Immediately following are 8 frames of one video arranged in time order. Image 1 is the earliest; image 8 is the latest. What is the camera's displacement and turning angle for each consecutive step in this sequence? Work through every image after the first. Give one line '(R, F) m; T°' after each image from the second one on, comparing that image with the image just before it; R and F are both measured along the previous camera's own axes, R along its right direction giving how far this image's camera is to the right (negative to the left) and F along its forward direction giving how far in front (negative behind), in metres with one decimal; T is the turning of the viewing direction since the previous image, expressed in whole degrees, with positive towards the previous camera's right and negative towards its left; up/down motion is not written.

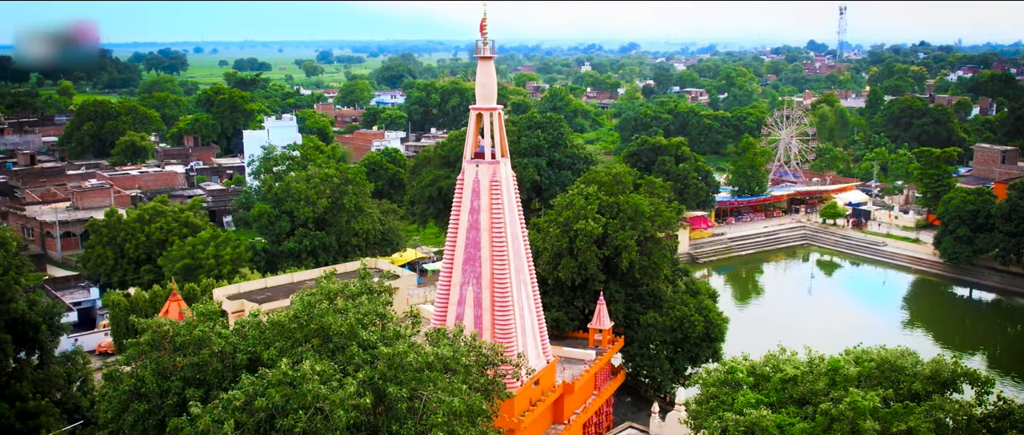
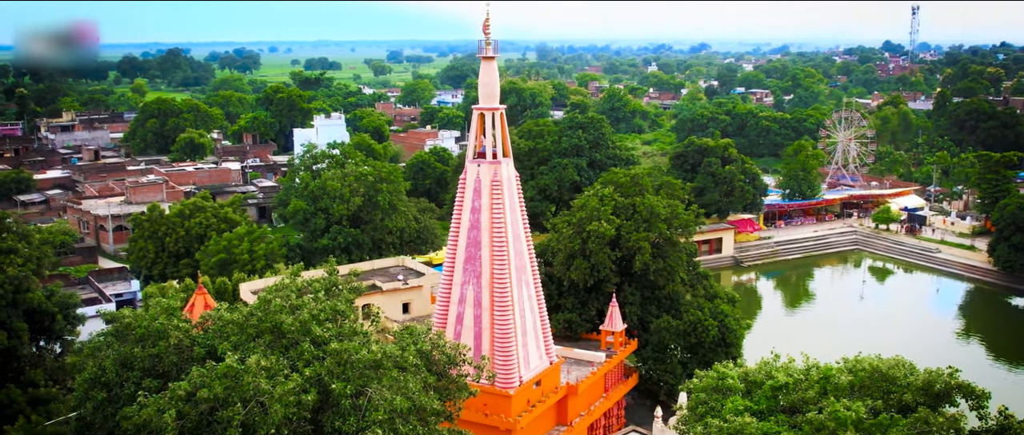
(+0.8, +0.1) m; -4°
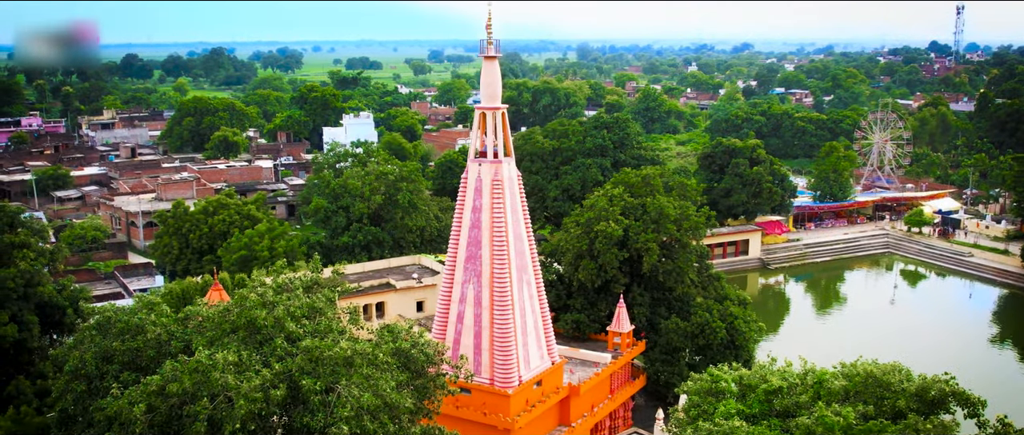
(+0.5, 0.0) m; -2°
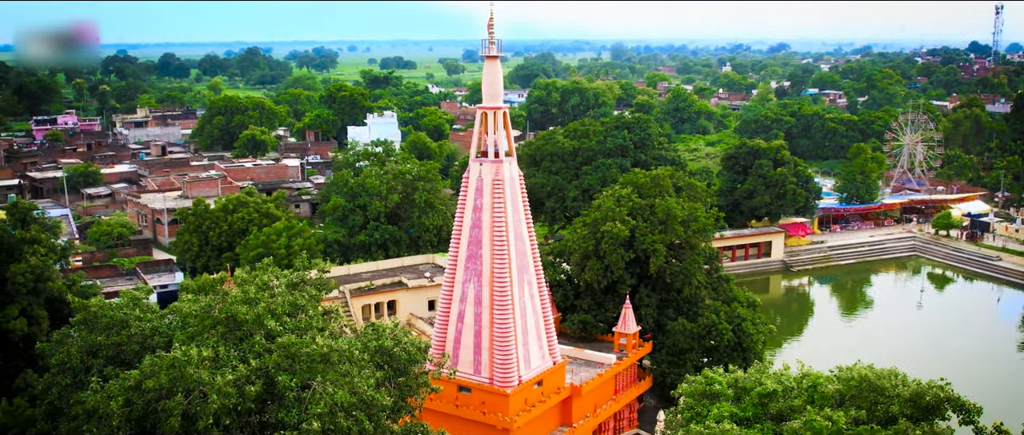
(+0.4, 0.0) m; -2°
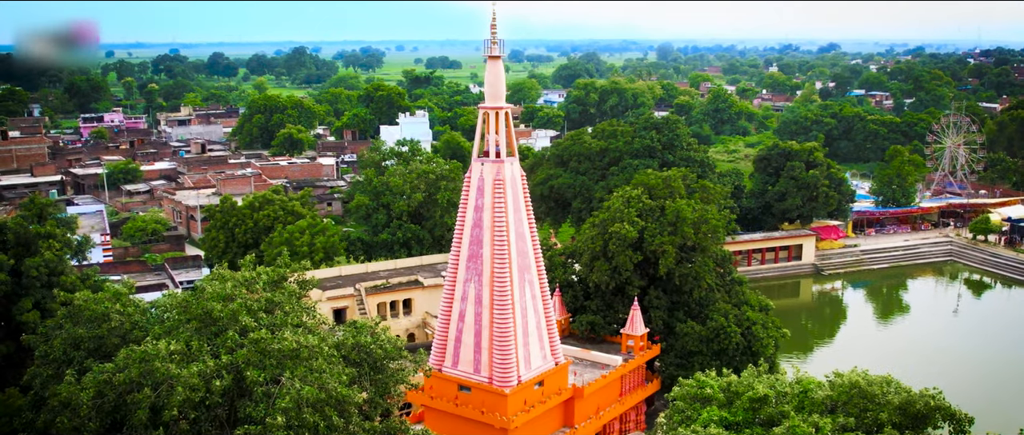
(+0.5, 0.0) m; -3°
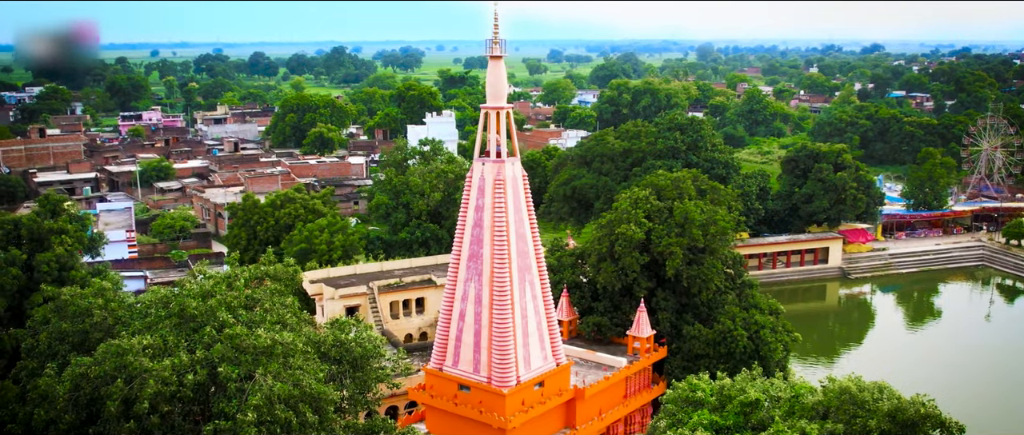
(+0.5, 0.0) m; -2°
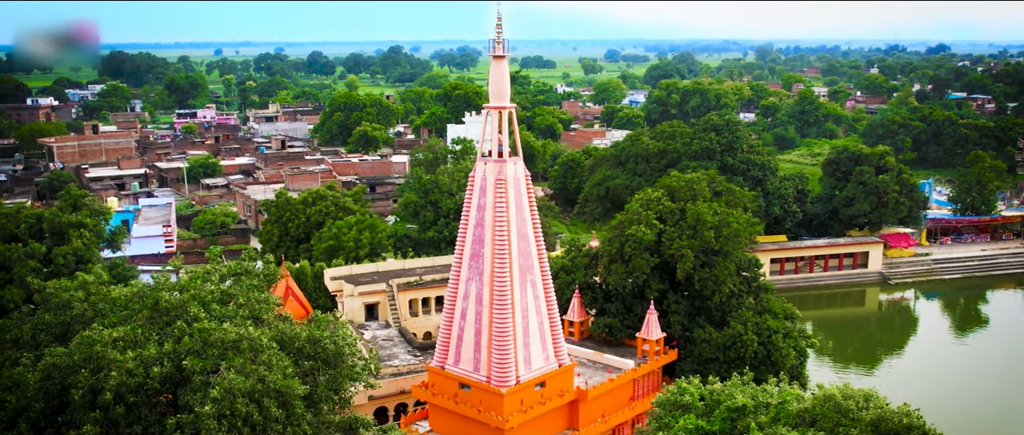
(+0.7, 0.0) m; -3°
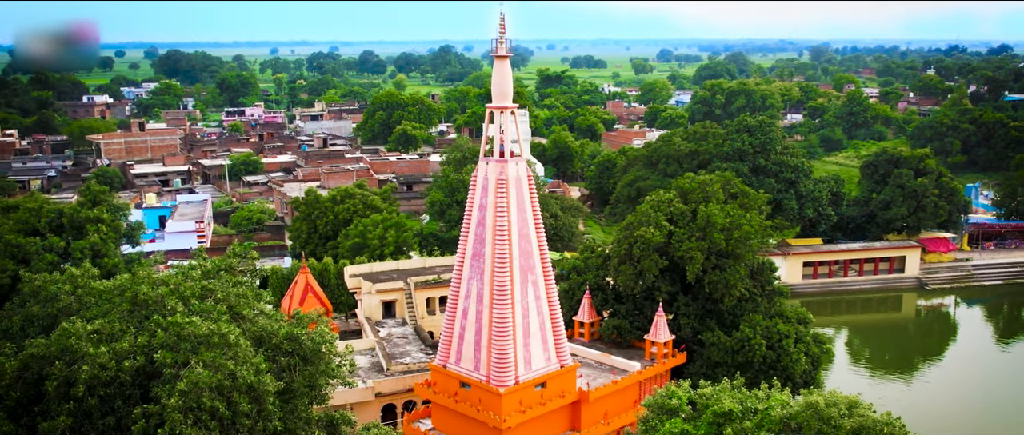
(+0.6, 0.0) m; -3°
